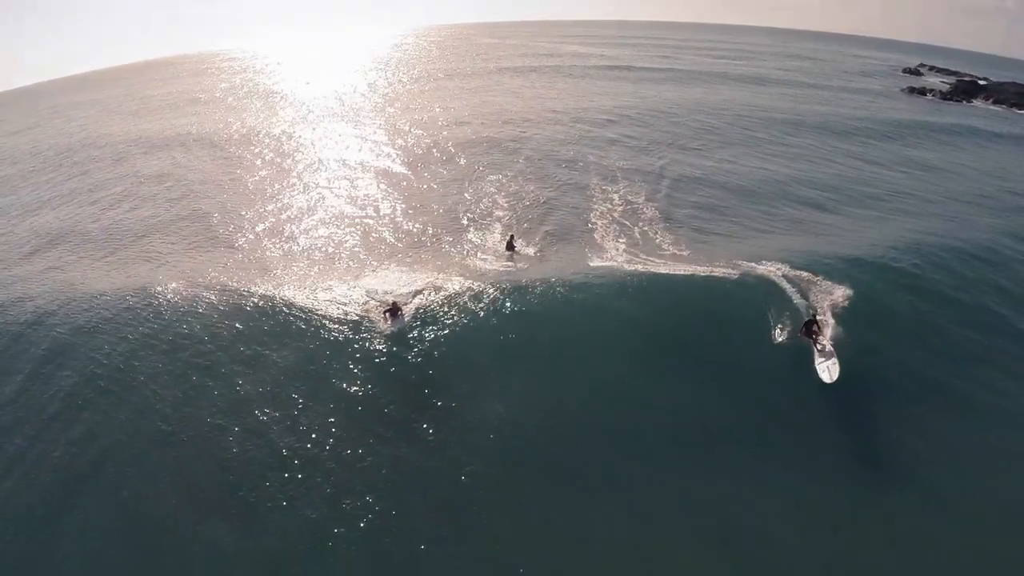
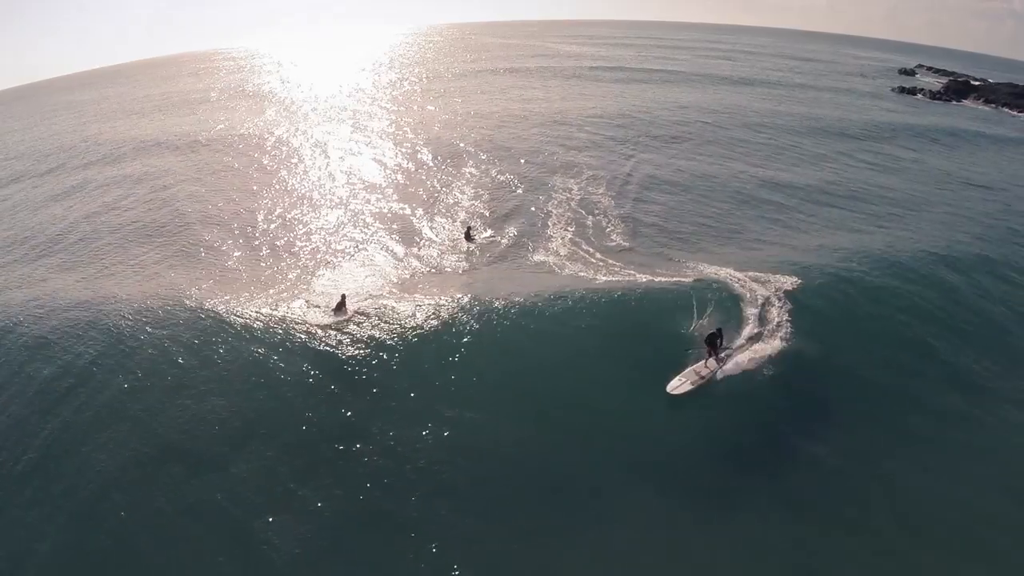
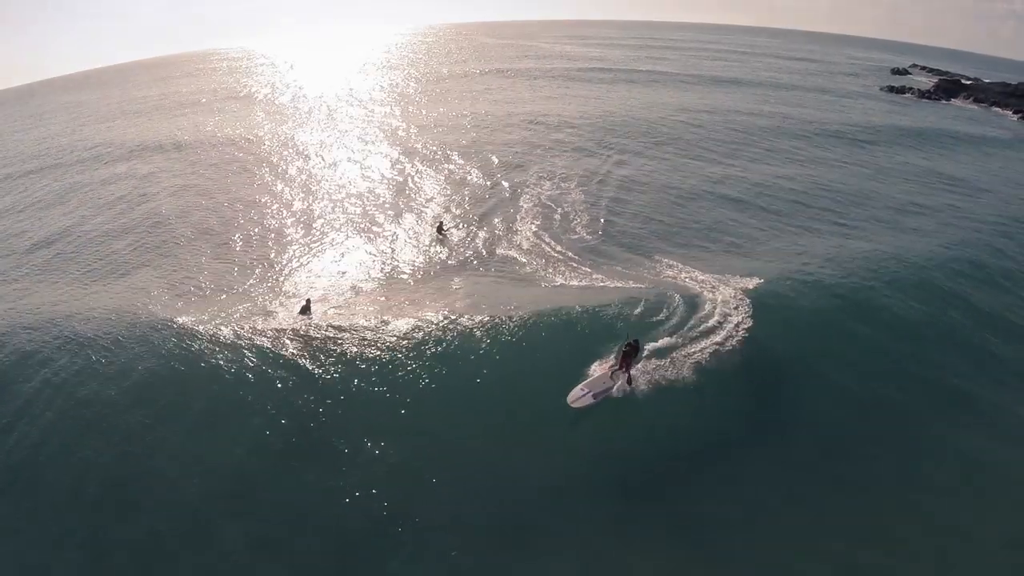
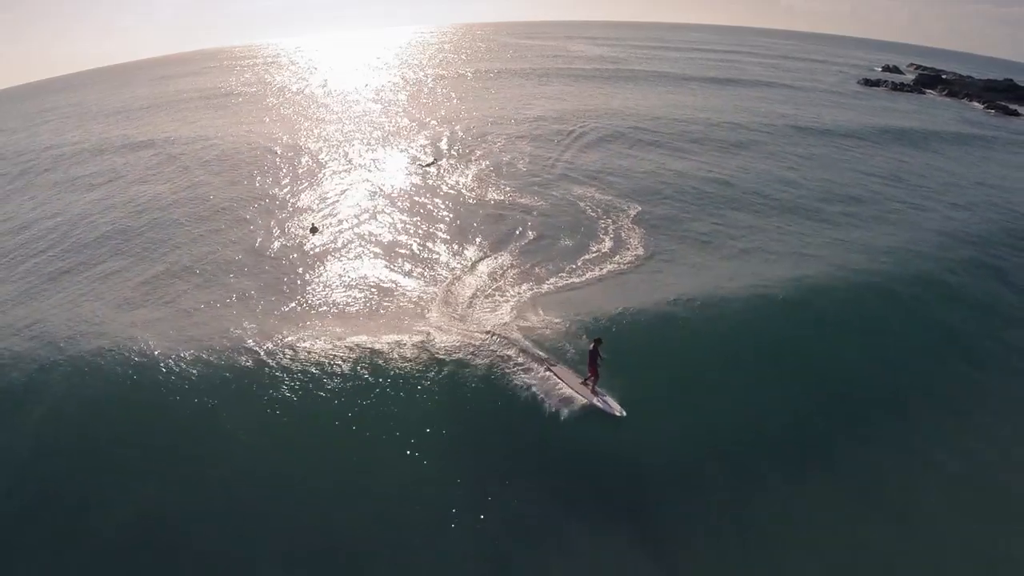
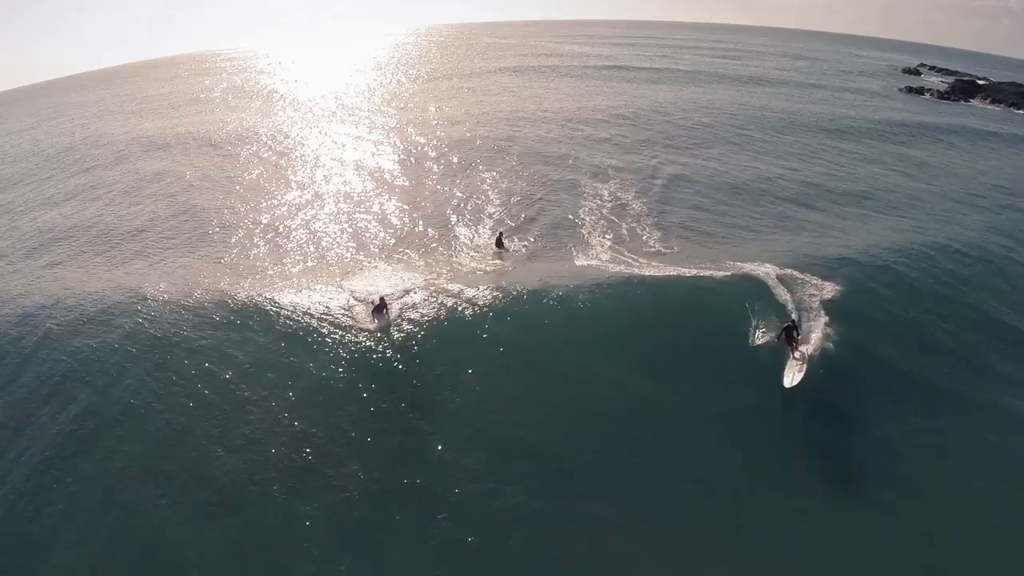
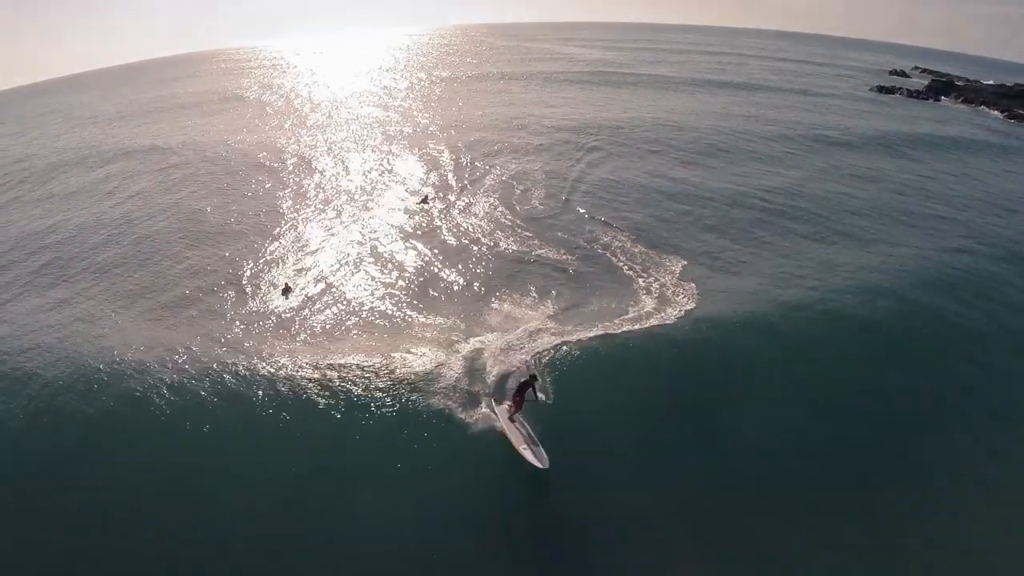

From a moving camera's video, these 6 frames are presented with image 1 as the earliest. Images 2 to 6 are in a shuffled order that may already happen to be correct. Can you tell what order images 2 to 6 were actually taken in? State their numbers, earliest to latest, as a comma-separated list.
5, 2, 3, 6, 4
